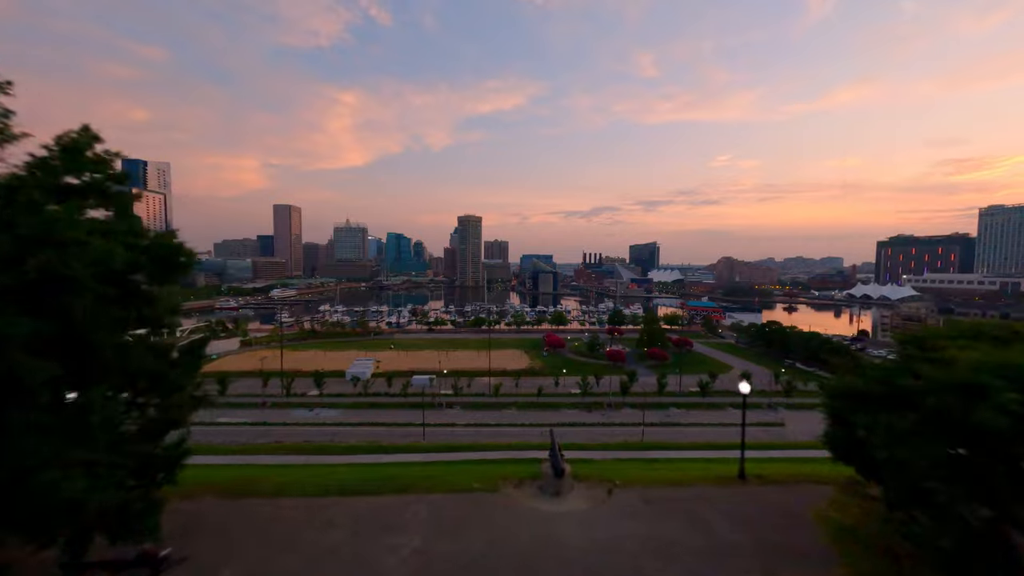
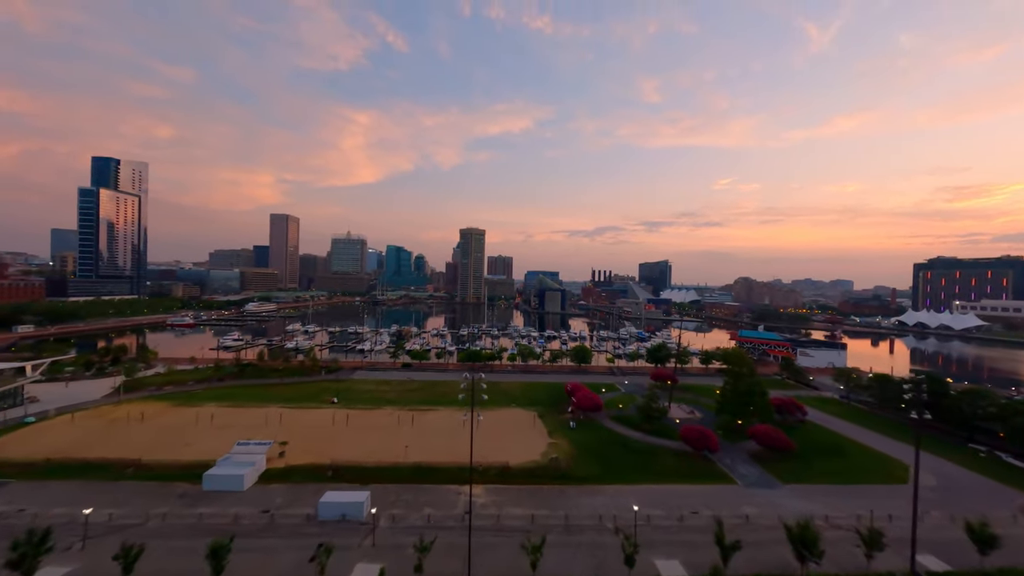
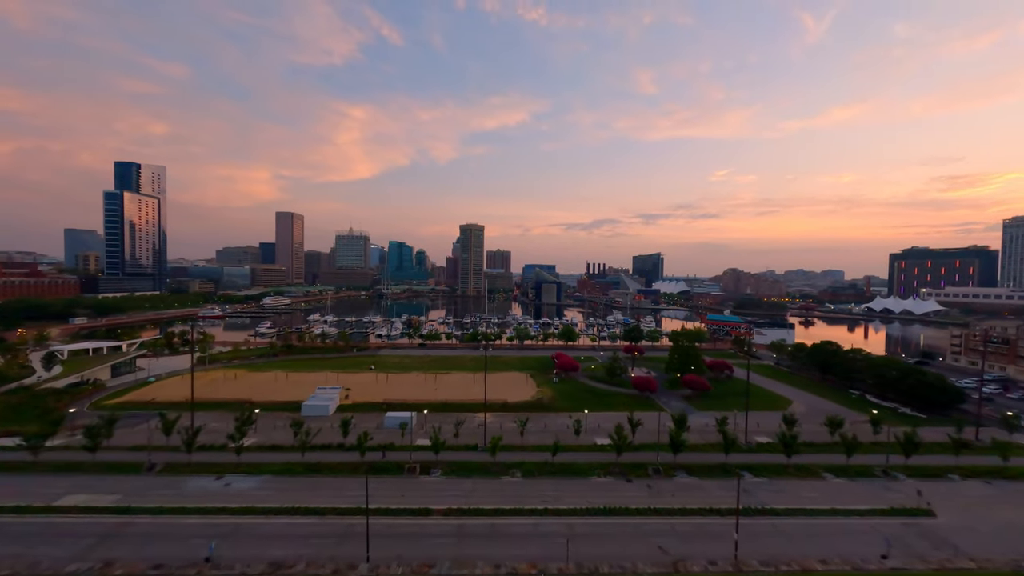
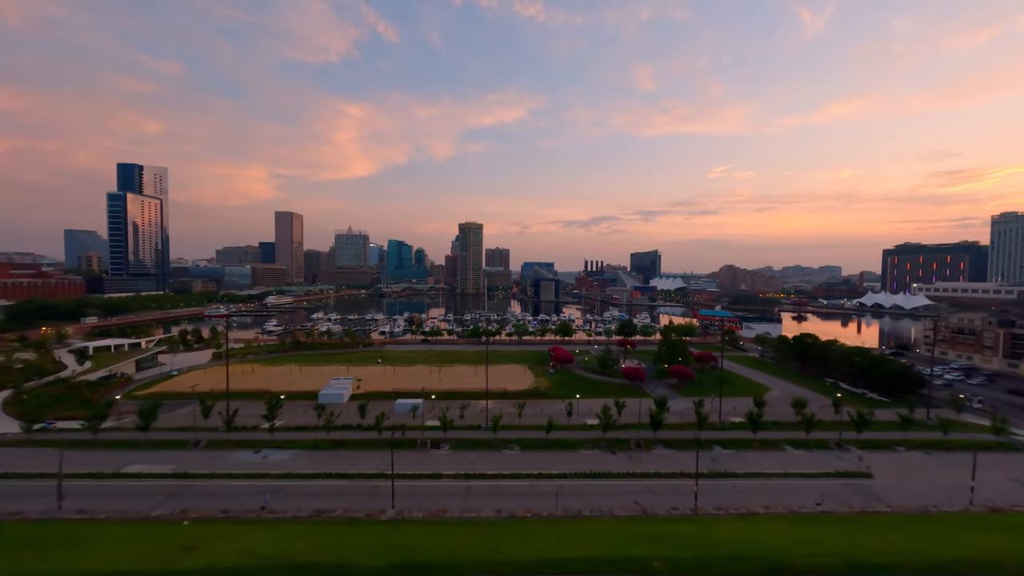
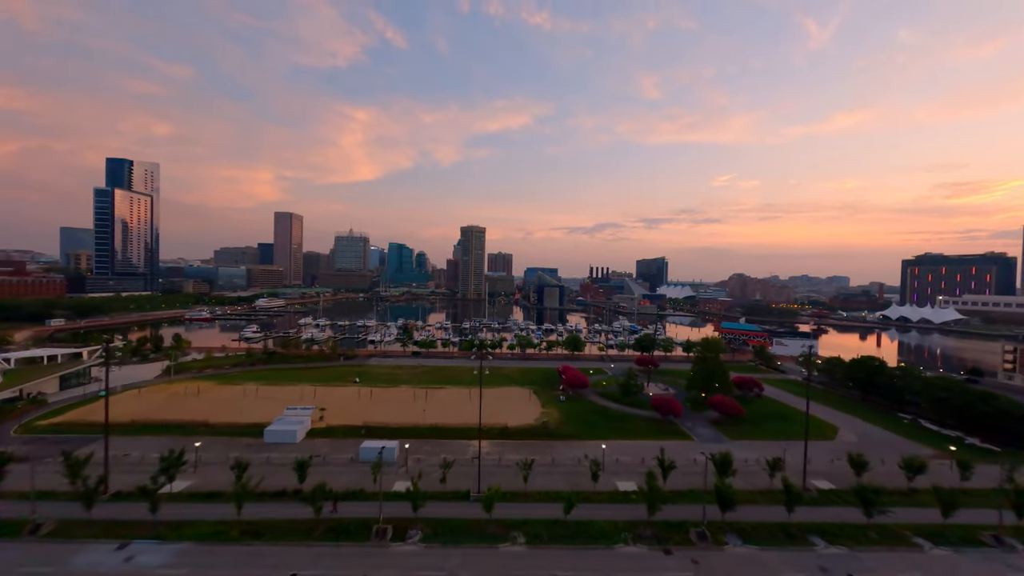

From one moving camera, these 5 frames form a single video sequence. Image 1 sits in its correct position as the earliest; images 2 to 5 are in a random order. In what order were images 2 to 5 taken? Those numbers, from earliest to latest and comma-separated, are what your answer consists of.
4, 3, 5, 2
